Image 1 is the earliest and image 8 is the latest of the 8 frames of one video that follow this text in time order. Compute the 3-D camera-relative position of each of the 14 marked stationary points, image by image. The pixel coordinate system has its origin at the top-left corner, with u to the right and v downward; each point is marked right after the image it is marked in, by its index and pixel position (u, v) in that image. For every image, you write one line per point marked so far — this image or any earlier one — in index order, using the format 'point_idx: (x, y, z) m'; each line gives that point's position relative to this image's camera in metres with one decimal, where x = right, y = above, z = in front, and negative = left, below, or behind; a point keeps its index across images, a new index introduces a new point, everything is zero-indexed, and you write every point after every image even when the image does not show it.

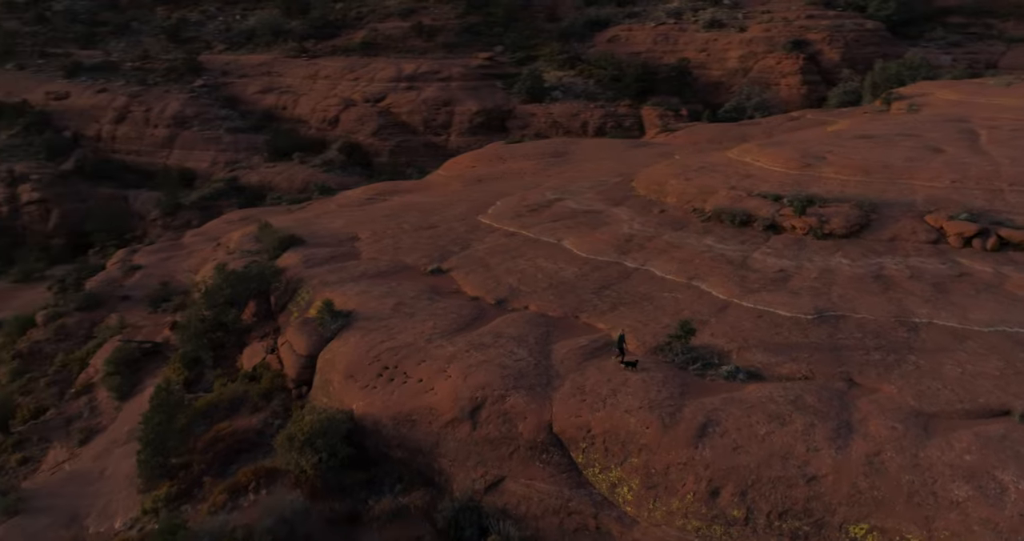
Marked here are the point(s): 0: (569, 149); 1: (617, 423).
0: (+1.2, +2.7, +19.2) m
1: (+0.9, -1.3, +7.5) m
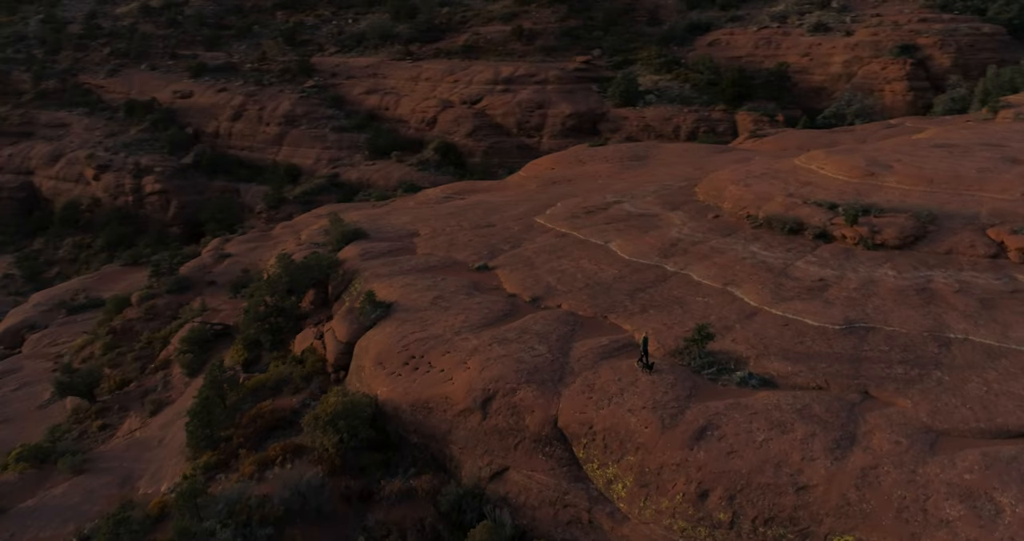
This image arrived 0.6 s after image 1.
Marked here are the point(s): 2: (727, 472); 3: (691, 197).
0: (+3.0, +2.6, +19.2) m
1: (+0.9, -1.3, +7.6) m
2: (+1.7, -1.6, +7.0) m
3: (+2.7, +1.1, +13.3) m
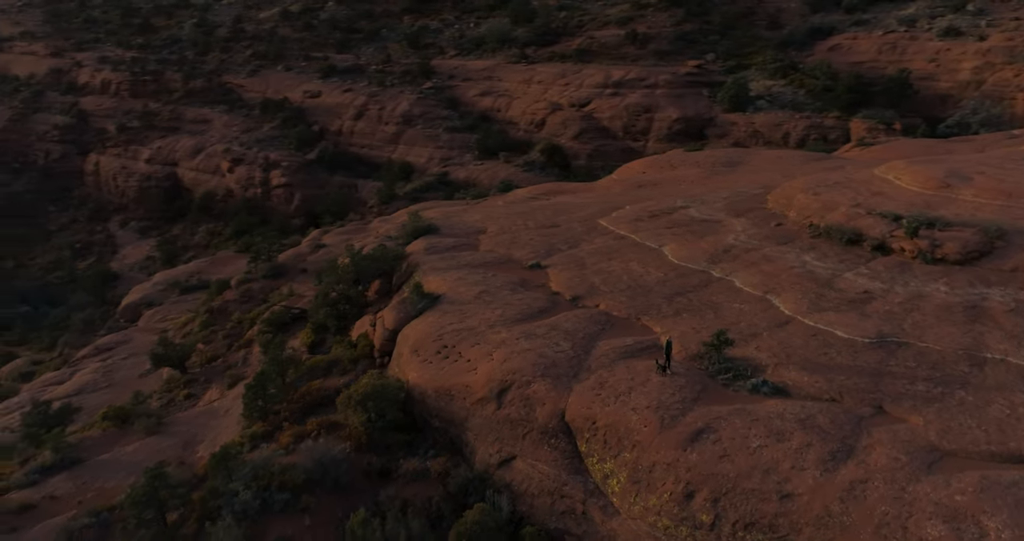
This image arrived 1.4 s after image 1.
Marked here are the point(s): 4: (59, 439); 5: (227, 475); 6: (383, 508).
0: (+5.0, +2.4, +18.9) m
1: (+1.0, -1.3, +7.8) m
2: (+1.6, -1.7, +7.1) m
3: (+3.7, +1.0, +13.2) m
4: (-5.2, -2.0, +10.0) m
5: (-2.7, -1.9, +8.1) m
6: (-1.1, -2.1, +7.9) m
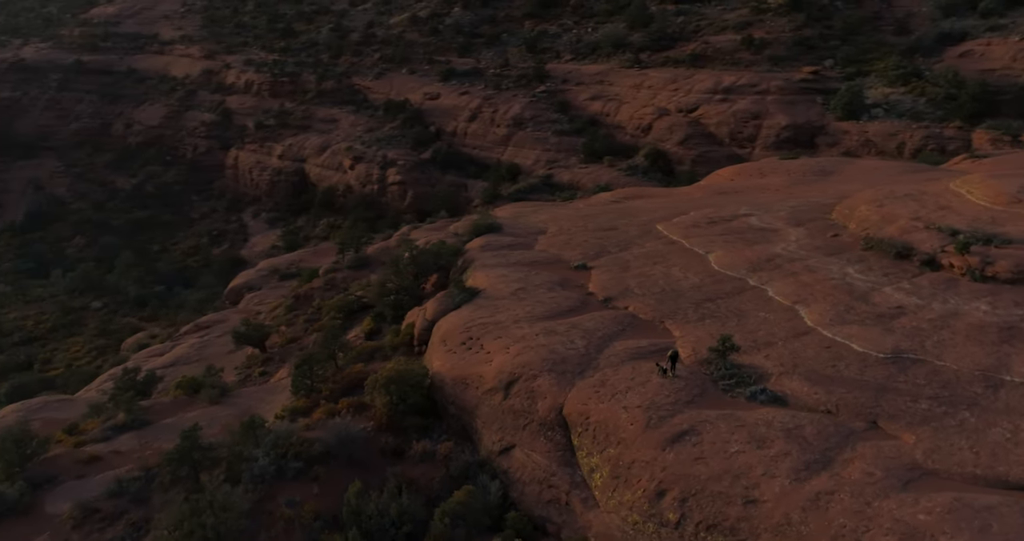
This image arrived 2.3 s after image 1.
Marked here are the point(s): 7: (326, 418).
0: (+6.9, +2.1, +18.4) m
1: (+0.9, -1.3, +8.1) m
2: (+1.4, -1.7, +7.2) m
3: (+4.6, +0.8, +12.9) m
4: (-4.8, -1.7, +11.2) m
5: (-2.7, -1.7, +8.9) m
6: (-1.2, -2.0, +8.4) m
7: (-2.0, -1.6, +9.7) m
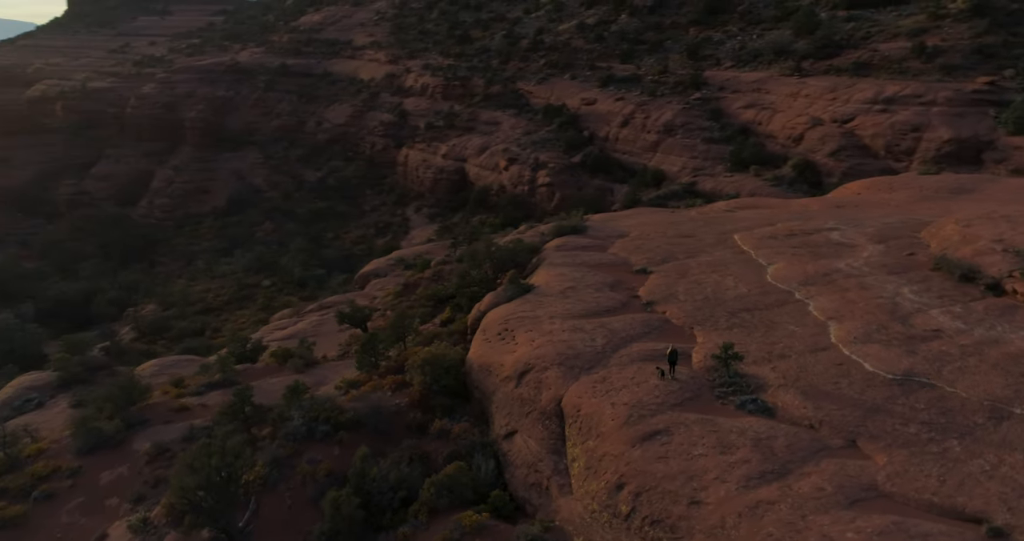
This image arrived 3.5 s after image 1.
0: (+9.2, +1.6, +17.1) m
1: (+0.8, -1.3, +8.4) m
2: (+1.1, -1.7, +7.5) m
3: (+5.6, +0.5, +12.2) m
4: (-4.1, -1.4, +12.8) m
5: (-2.5, -1.5, +10.0) m
6: (-1.2, -1.9, +9.2) m
7: (-1.7, -1.5, +10.6) m
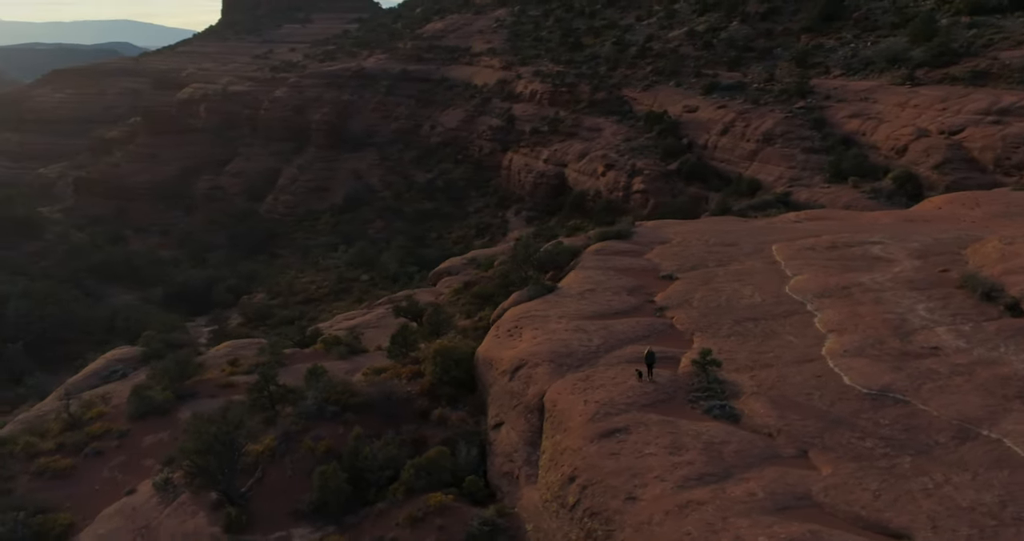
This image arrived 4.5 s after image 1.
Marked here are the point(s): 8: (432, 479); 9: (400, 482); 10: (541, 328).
0: (+10.3, +1.2, +16.0) m
1: (+0.6, -1.3, +8.7) m
2: (+0.7, -1.7, +7.7) m
3: (+6.0, +0.3, +11.8) m
4: (-3.6, -1.3, +13.8) m
5: (-2.4, -1.4, +10.8) m
6: (-1.3, -1.9, +9.8) m
7: (-1.6, -1.4, +11.3) m
8: (-0.8, -2.1, +8.9) m
9: (-1.1, -2.1, +8.9) m
10: (+0.4, -0.7, +10.6) m
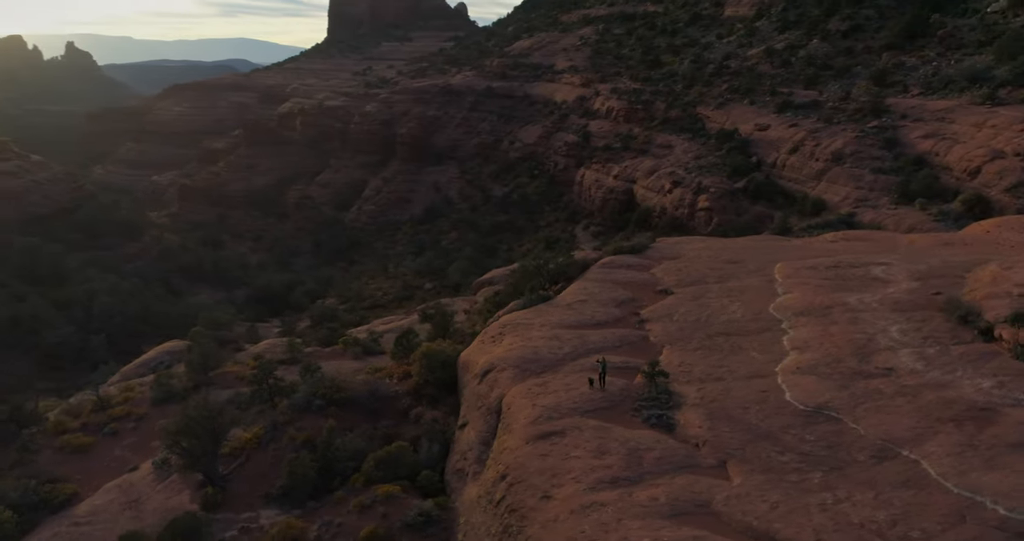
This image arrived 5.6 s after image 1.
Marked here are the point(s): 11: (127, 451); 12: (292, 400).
0: (+10.7, +0.7, +15.1) m
1: (+0.1, -1.4, +9.0) m
2: (+0.1, -1.8, +8.0) m
3: (+5.9, 0.0, +11.4) m
4: (-3.4, -1.3, +14.6) m
5: (-2.7, -1.4, +11.5) m
6: (-1.6, -1.9, +10.4) m
7: (-1.7, -1.5, +11.8) m
8: (-1.3, -2.1, +9.4) m
9: (-1.6, -2.2, +9.4) m
10: (+0.1, -0.8, +10.9) m
11: (-4.9, -2.3, +11.2) m
12: (-2.8, -1.6, +11.1) m
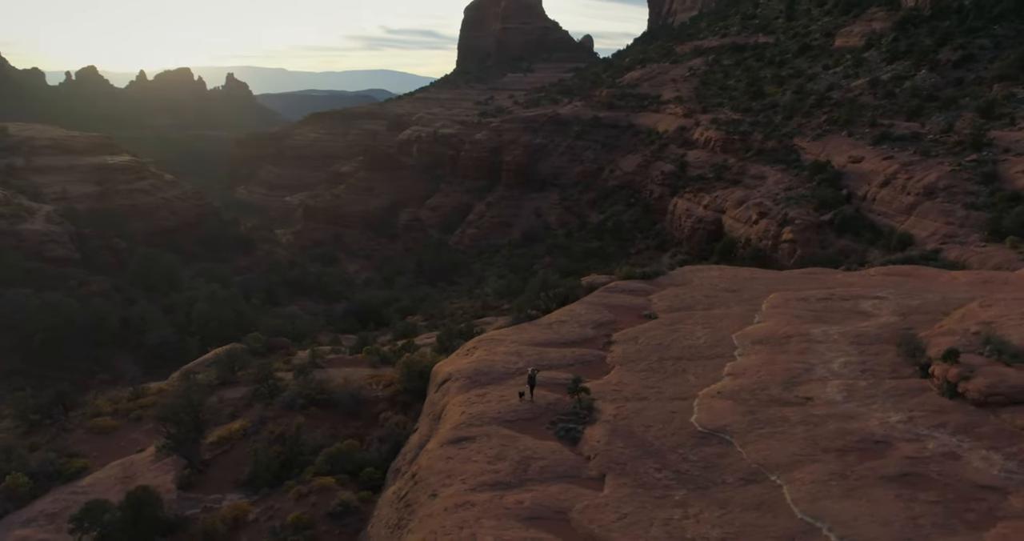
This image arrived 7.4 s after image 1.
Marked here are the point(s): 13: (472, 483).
0: (+10.9, -0.1, +13.9) m
1: (-0.6, -1.6, +9.6) m
2: (-0.8, -1.9, +8.6) m
3: (+5.5, -0.5, +11.0) m
4: (-3.2, -1.5, +15.6) m
5: (-3.0, -1.6, +12.4) m
6: (-2.2, -2.0, +11.1) m
7: (-2.0, -1.6, +12.6) m
8: (-2.0, -2.3, +10.1) m
9: (-2.3, -2.3, +10.2) m
10: (-0.3, -1.0, +11.4) m
11: (-5.3, -2.3, +12.5) m
12: (-3.2, -1.8, +12.1) m
13: (-0.3, -1.9, +7.9) m
